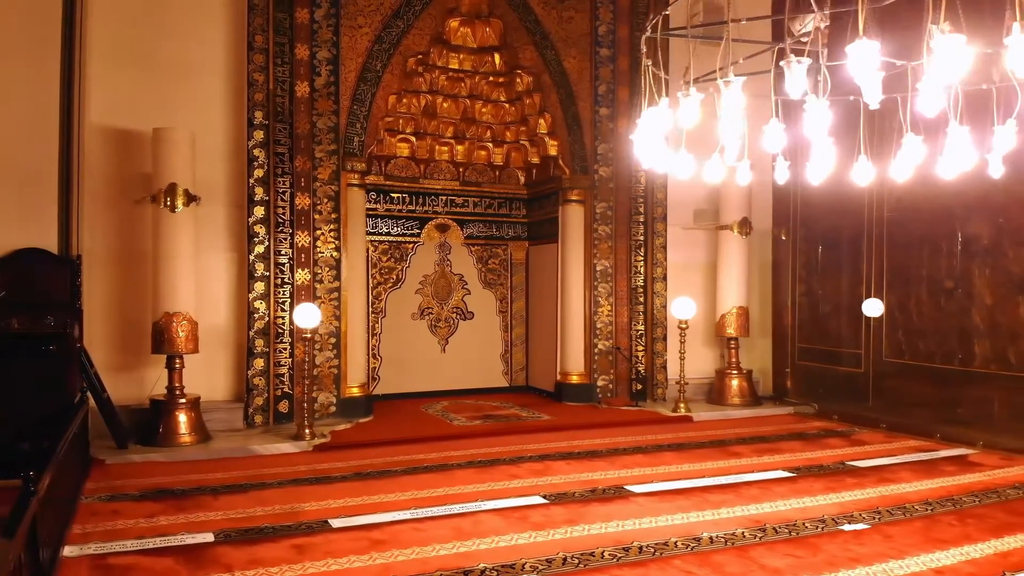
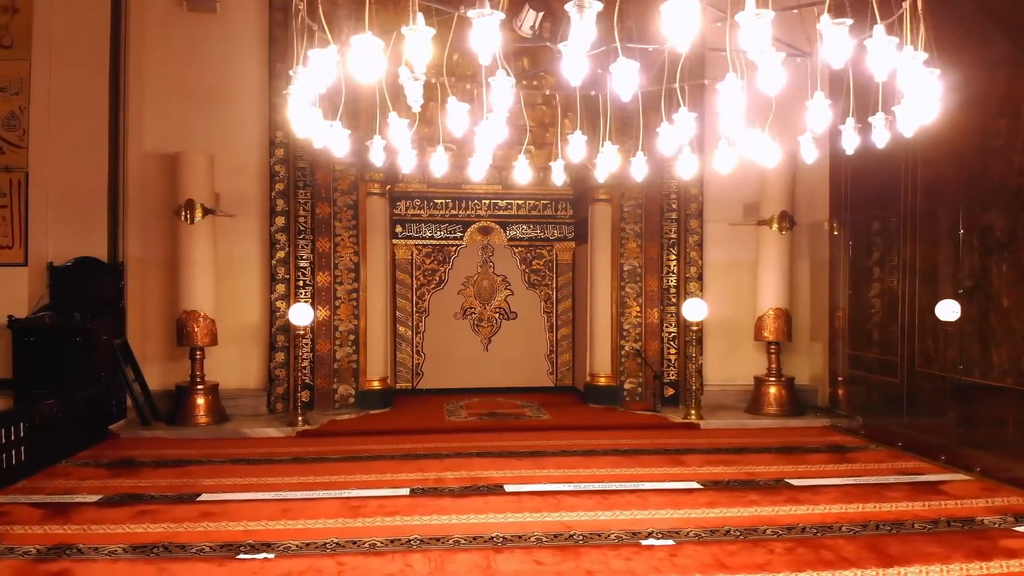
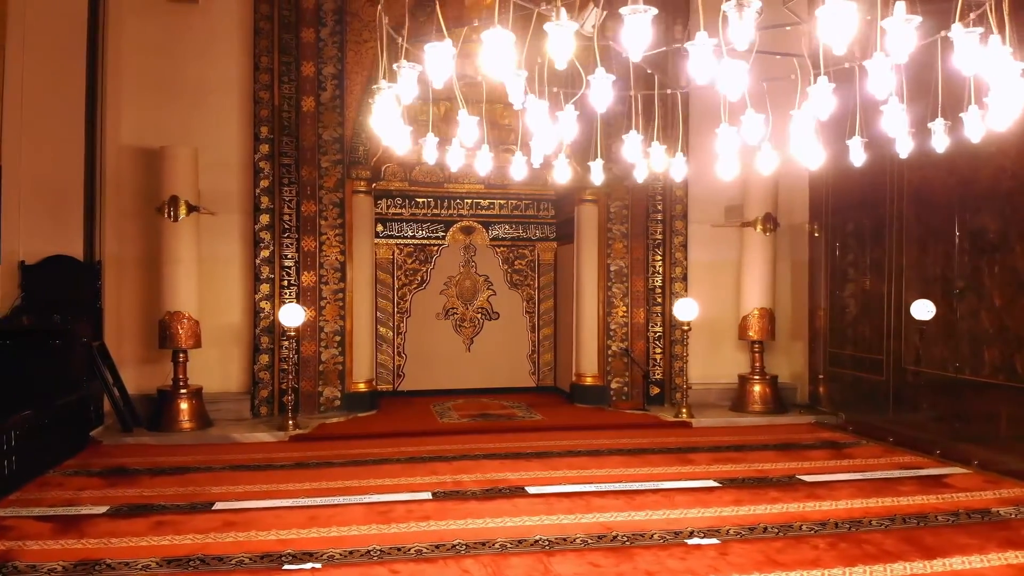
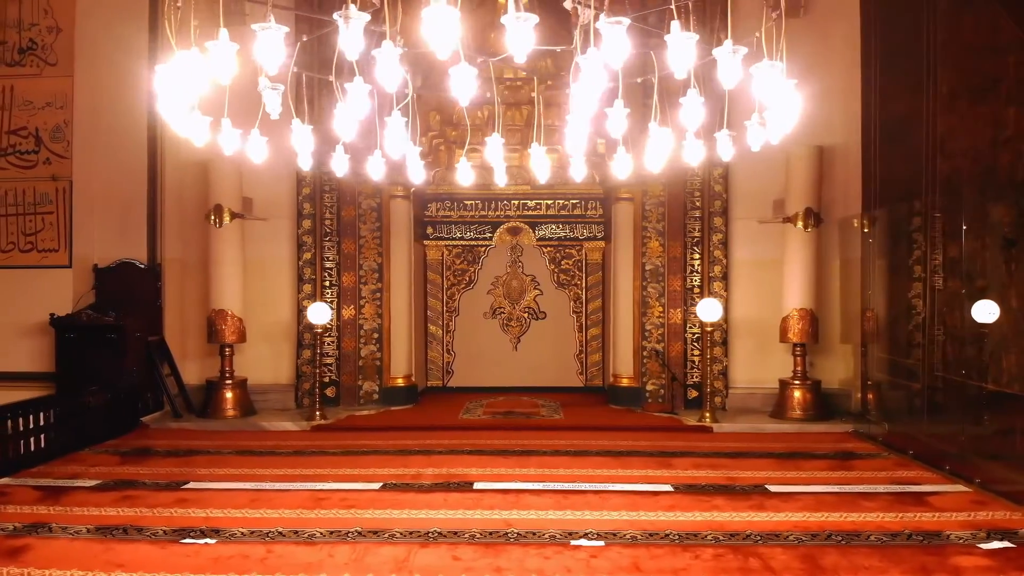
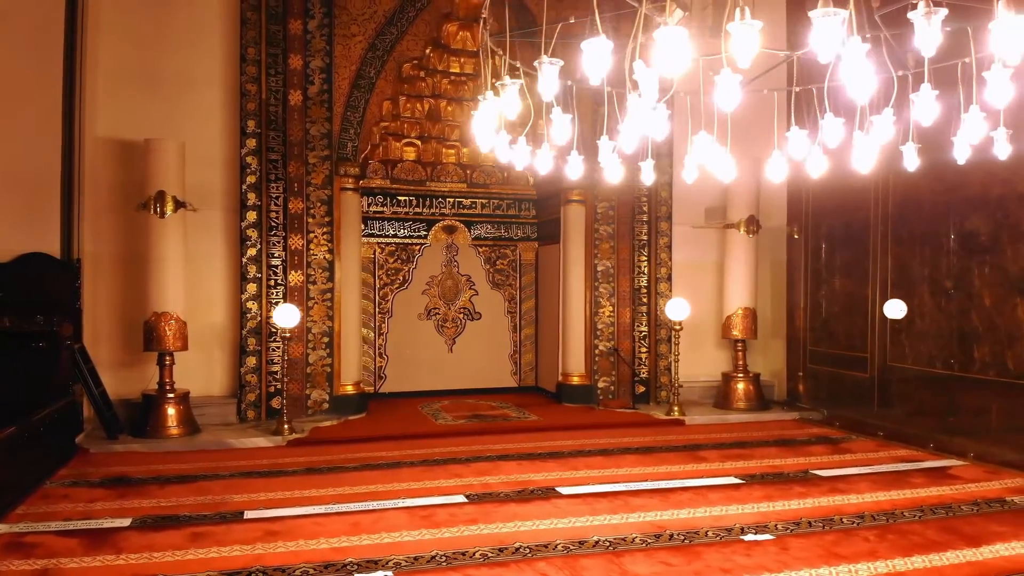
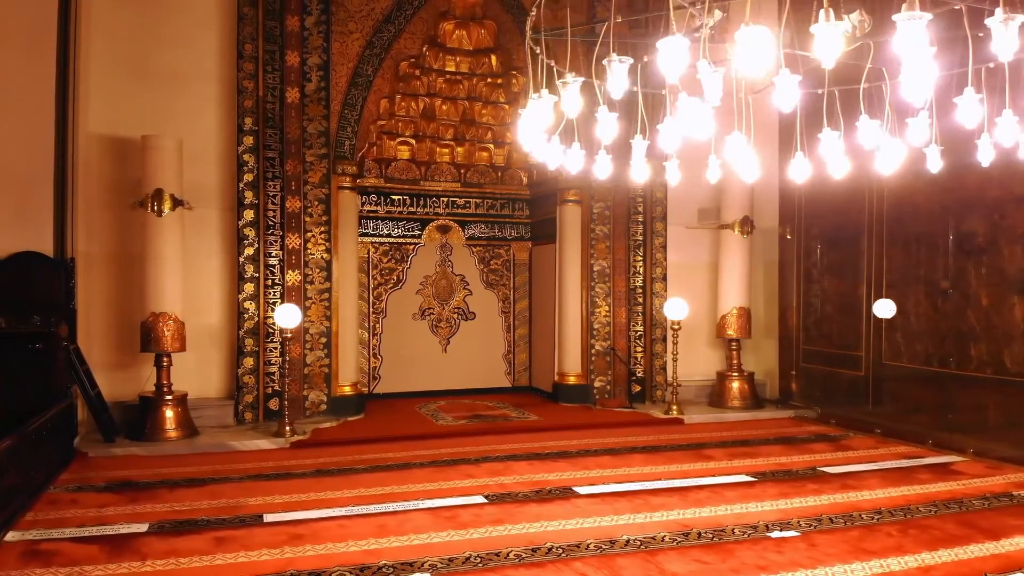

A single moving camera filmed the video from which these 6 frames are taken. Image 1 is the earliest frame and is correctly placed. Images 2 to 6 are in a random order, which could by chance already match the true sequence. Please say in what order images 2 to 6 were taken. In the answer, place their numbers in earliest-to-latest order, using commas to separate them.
6, 5, 3, 2, 4
